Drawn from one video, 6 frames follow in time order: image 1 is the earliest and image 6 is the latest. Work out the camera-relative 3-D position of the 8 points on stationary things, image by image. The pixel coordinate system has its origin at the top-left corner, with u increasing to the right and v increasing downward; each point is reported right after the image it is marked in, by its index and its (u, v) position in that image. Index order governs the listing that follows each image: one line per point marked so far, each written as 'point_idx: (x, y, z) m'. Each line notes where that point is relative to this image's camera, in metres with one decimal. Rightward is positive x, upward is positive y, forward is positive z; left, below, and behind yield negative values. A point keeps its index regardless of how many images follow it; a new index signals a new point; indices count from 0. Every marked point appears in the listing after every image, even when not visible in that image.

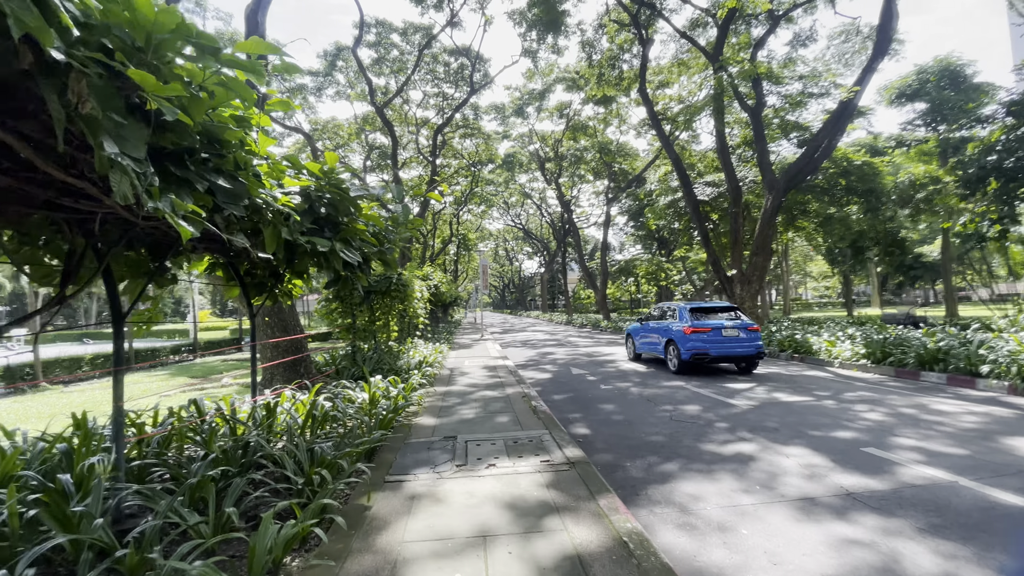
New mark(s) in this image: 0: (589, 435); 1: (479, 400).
0: (+1.0, -1.9, +6.1) m
1: (-0.6, -1.8, +7.8) m
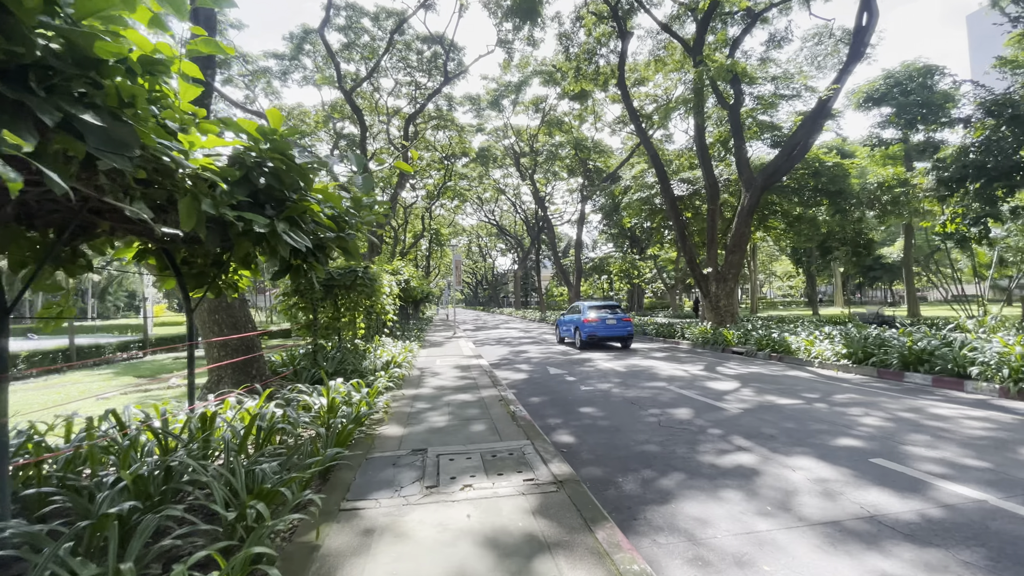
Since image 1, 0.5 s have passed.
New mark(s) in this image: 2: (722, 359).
0: (+0.7, -1.8, +5.6) m
1: (-0.9, -1.7, +7.1) m
2: (+5.6, -1.9, +12.6) m
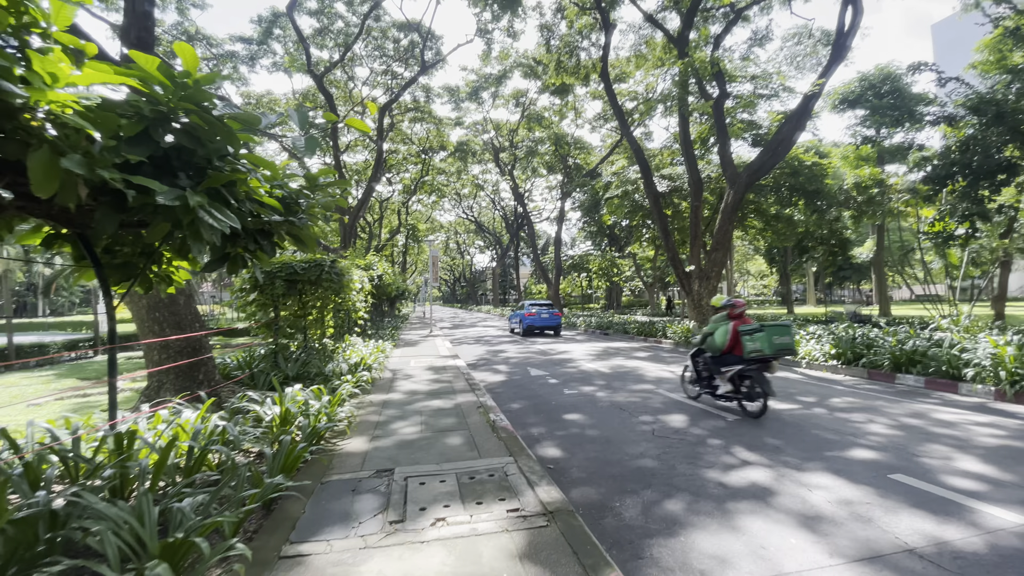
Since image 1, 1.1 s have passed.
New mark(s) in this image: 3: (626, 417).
0: (+0.5, -1.8, +5.0) m
1: (-1.2, -1.7, +6.5) m
2: (+5.0, -1.8, +12.3) m
3: (+1.6, -1.8, +6.5) m
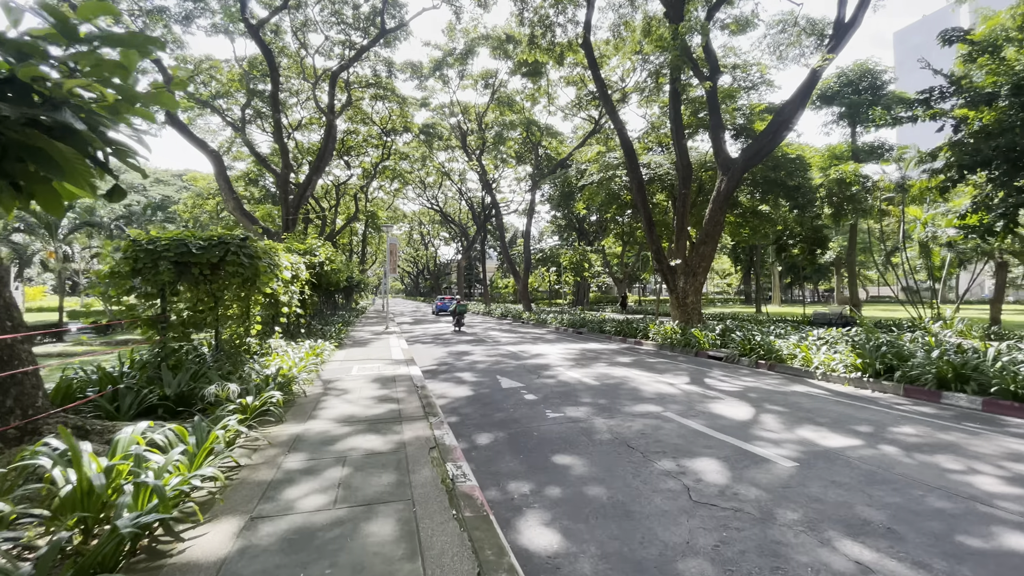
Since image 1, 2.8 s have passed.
0: (+0.3, -1.7, +3.0) m
1: (-1.5, -1.6, +4.4) m
2: (+4.3, -1.8, +10.6) m
3: (+1.3, -1.7, +4.7) m
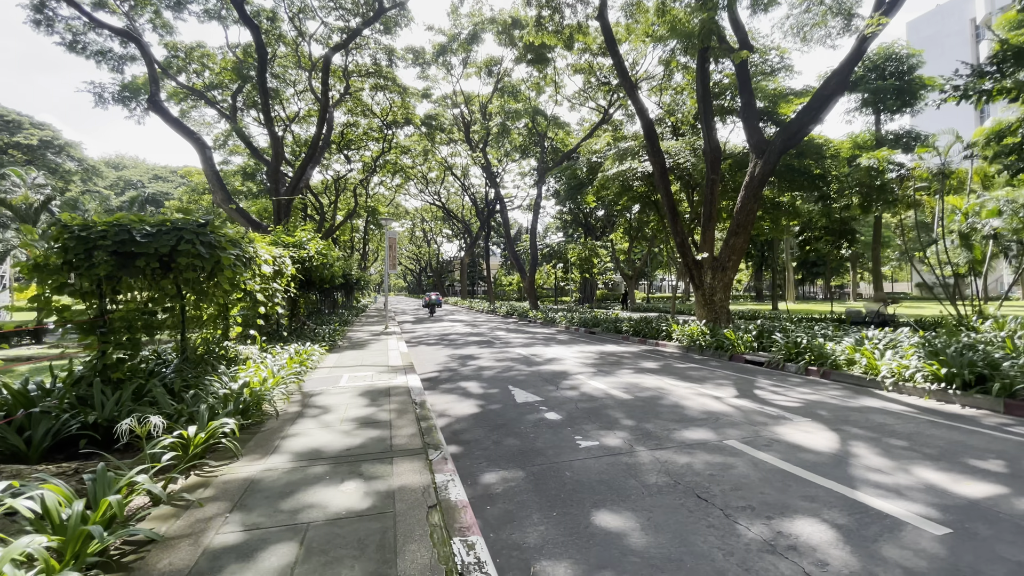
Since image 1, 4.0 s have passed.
0: (+0.5, -1.7, +1.7) m
1: (-1.3, -1.5, +3.1) m
2: (+4.5, -1.7, +9.3) m
3: (+1.5, -1.7, +3.3) m
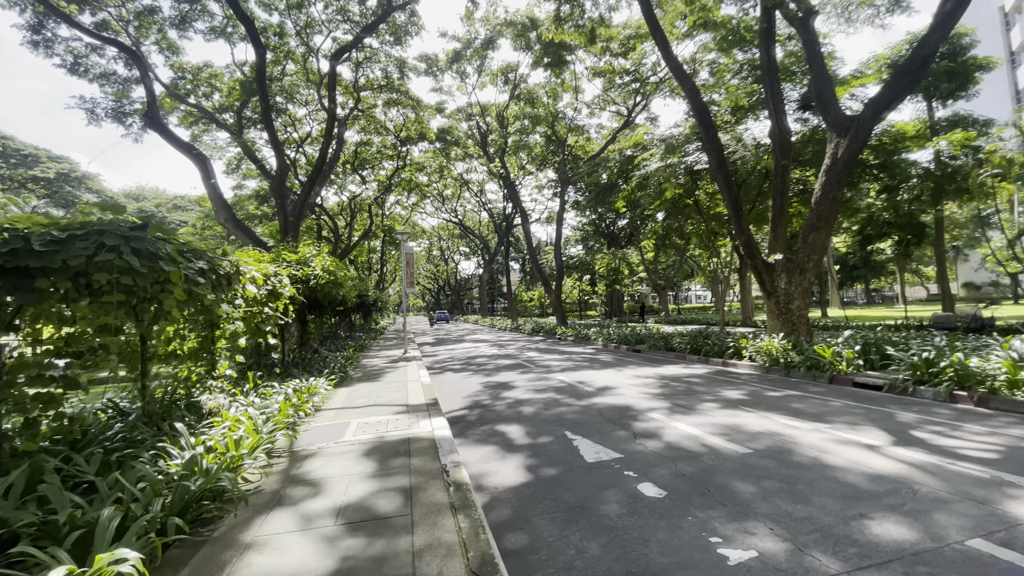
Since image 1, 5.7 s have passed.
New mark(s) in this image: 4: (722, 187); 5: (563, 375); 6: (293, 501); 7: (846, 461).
0: (+1.0, -1.6, -0.3) m
1: (-0.7, -1.6, +1.1) m
2: (+5.3, -1.7, +7.1) m
3: (+2.0, -1.6, +1.3) m
4: (+5.4, +2.6, +12.6) m
5: (+1.2, -2.1, +11.7) m
6: (-1.8, -1.8, +4.1) m
7: (+3.3, -1.7, +4.8) m
